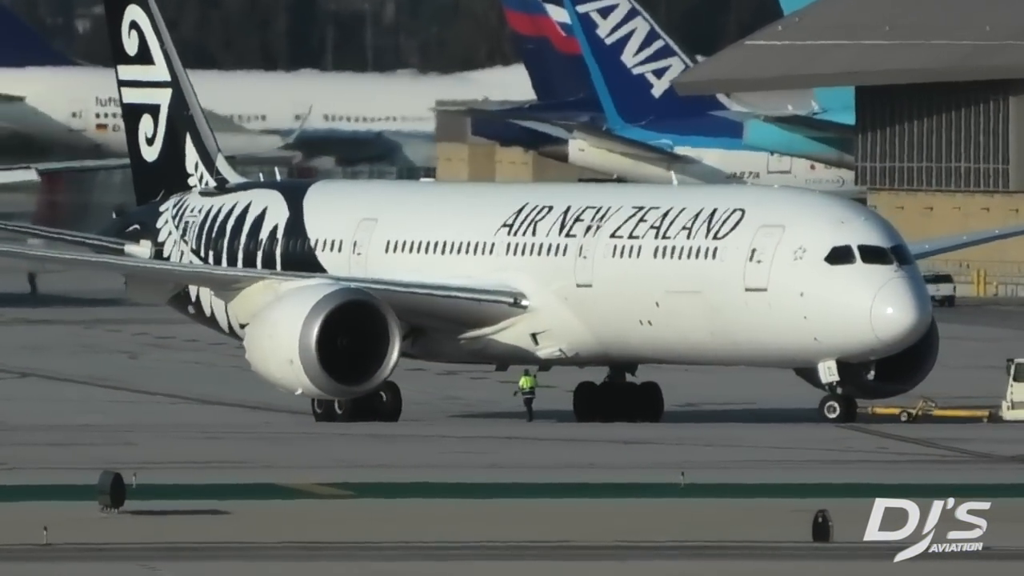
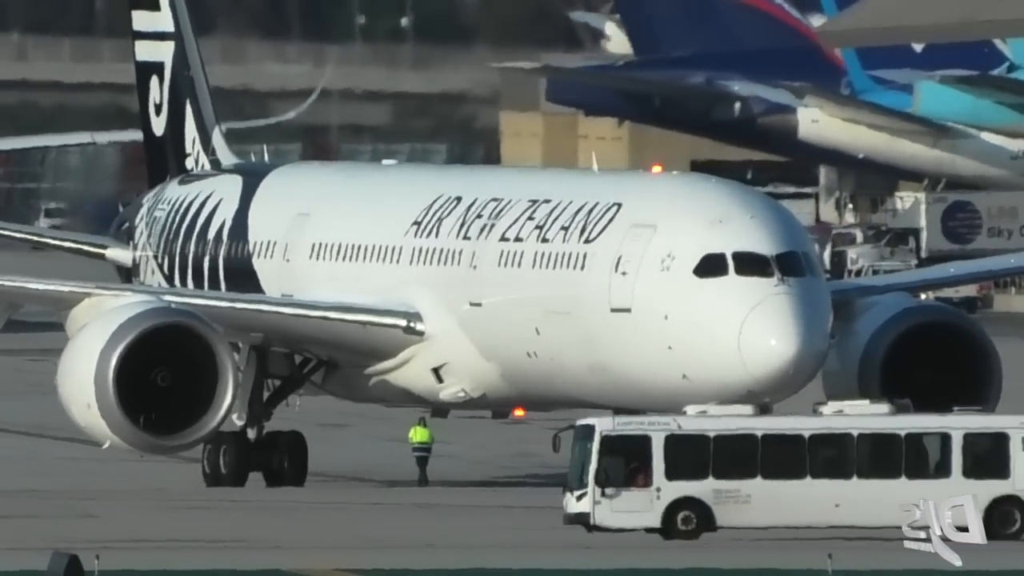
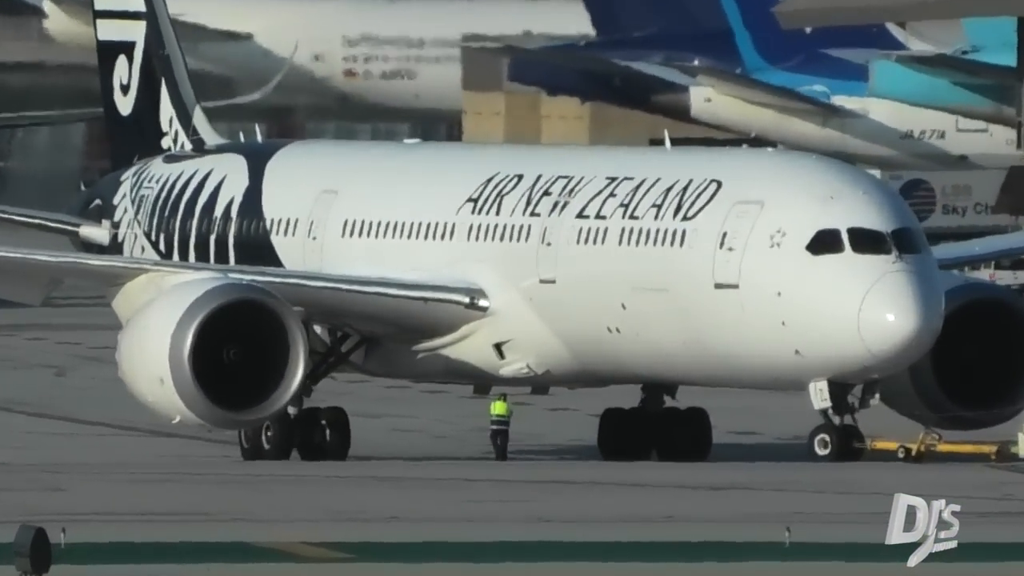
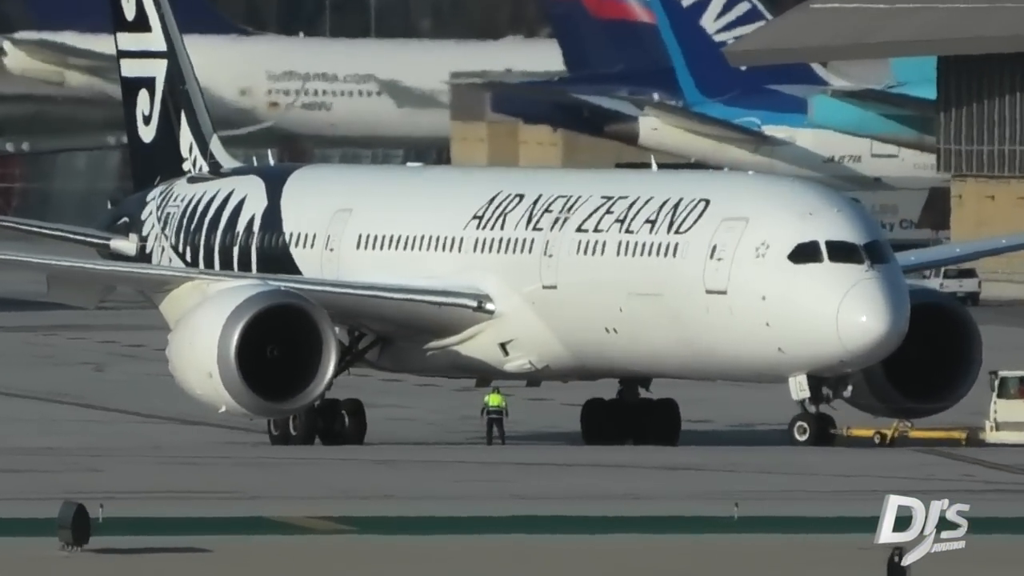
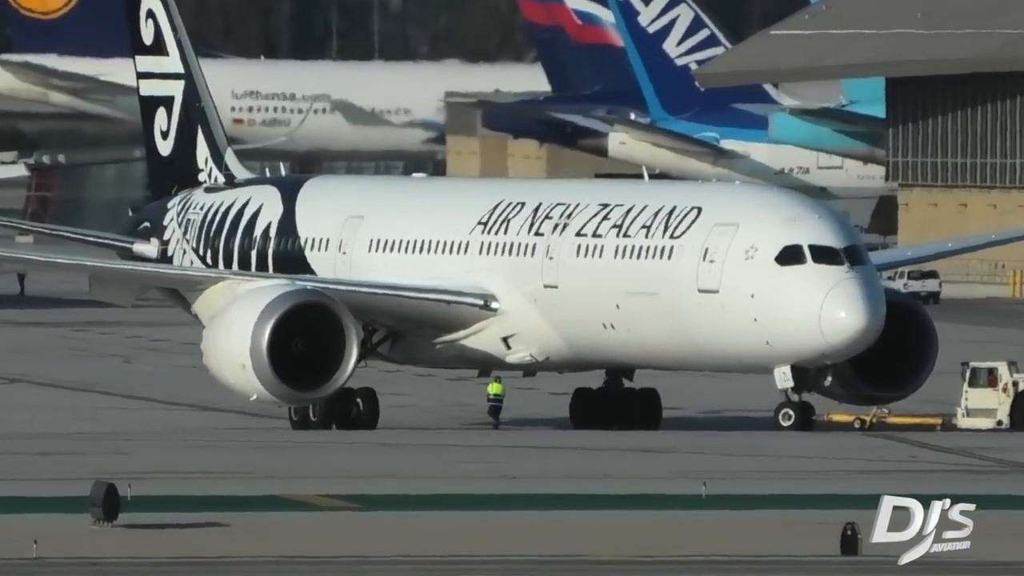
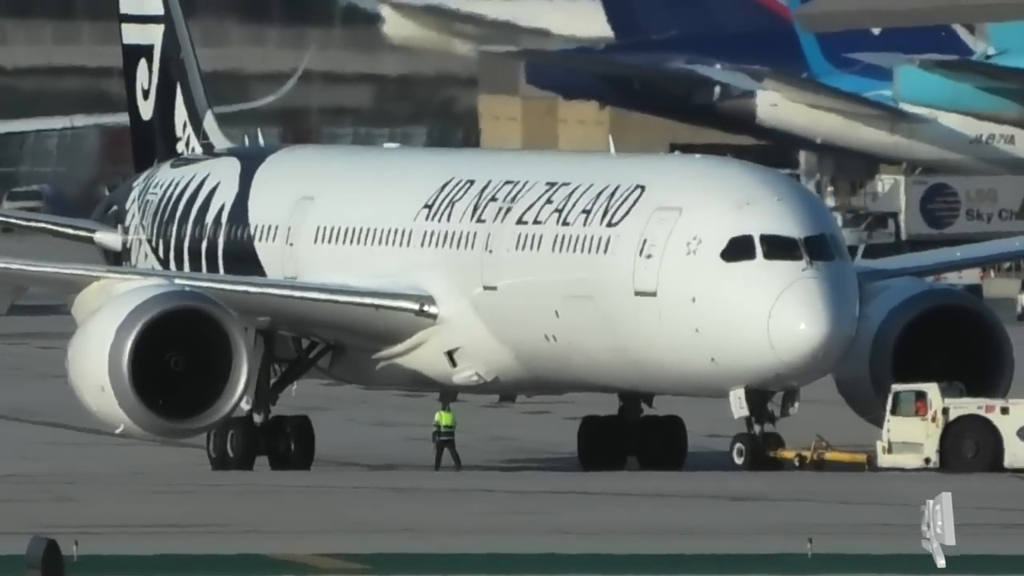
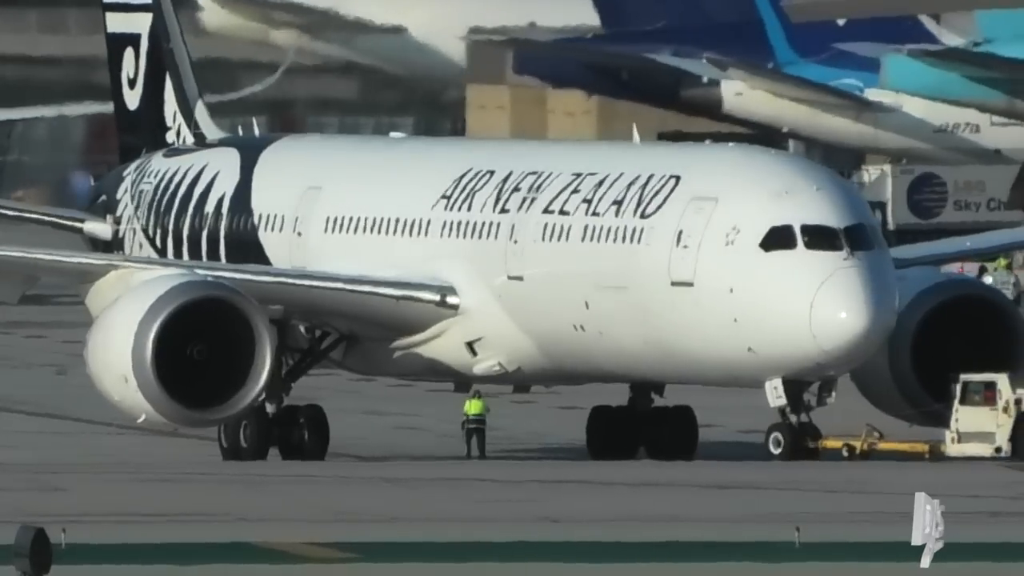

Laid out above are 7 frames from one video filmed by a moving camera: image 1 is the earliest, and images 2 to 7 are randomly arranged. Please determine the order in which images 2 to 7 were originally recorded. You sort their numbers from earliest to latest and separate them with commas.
5, 4, 3, 7, 6, 2
